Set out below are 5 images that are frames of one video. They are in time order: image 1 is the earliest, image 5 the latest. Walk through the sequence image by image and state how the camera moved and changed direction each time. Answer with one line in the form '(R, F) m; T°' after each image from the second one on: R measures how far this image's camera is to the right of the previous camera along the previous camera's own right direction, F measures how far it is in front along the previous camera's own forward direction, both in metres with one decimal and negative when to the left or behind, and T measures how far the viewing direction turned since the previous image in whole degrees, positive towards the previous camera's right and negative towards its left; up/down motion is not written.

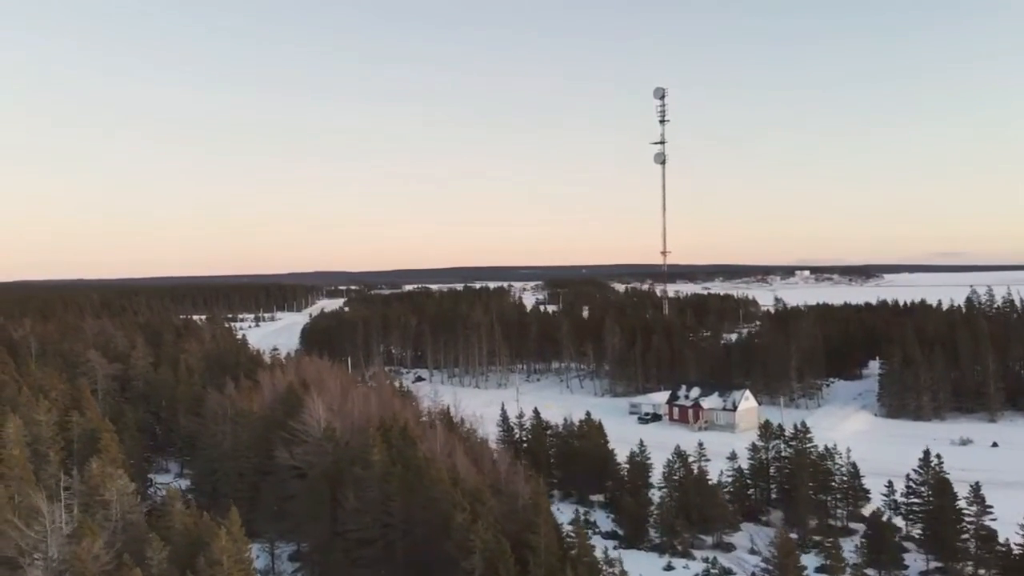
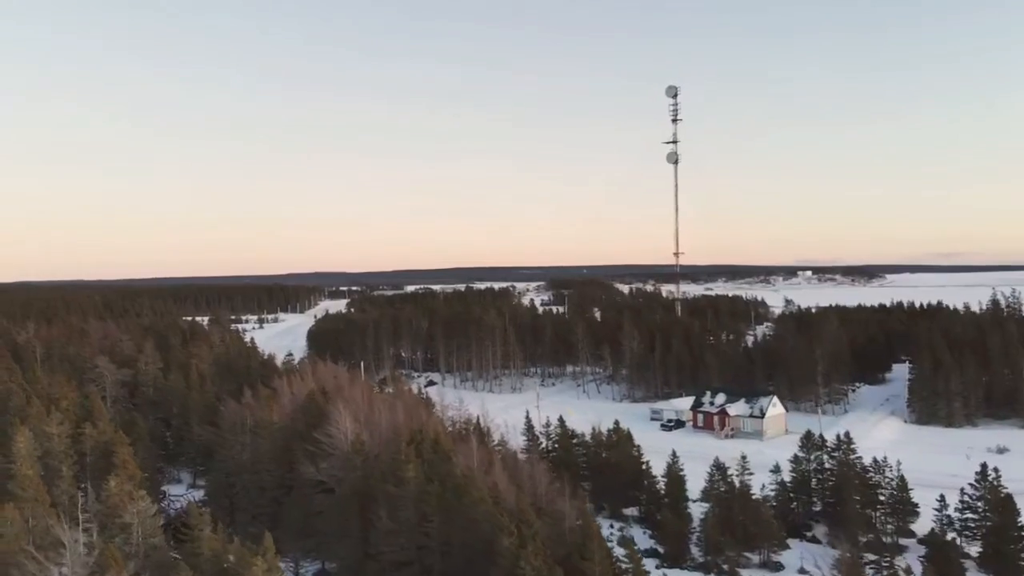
(-1.1, +1.3) m; 0°
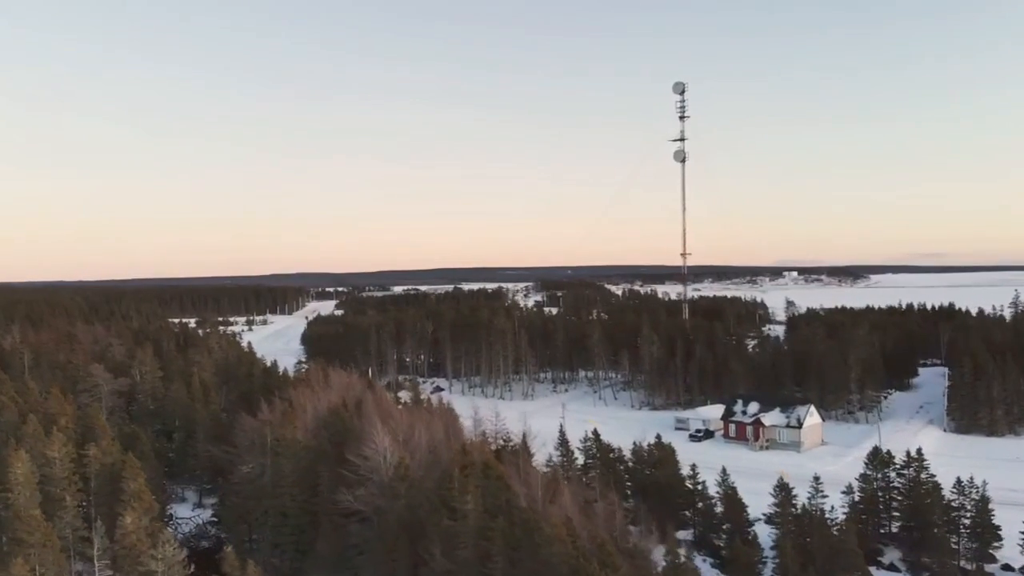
(-2.1, +2.4) m; +1°
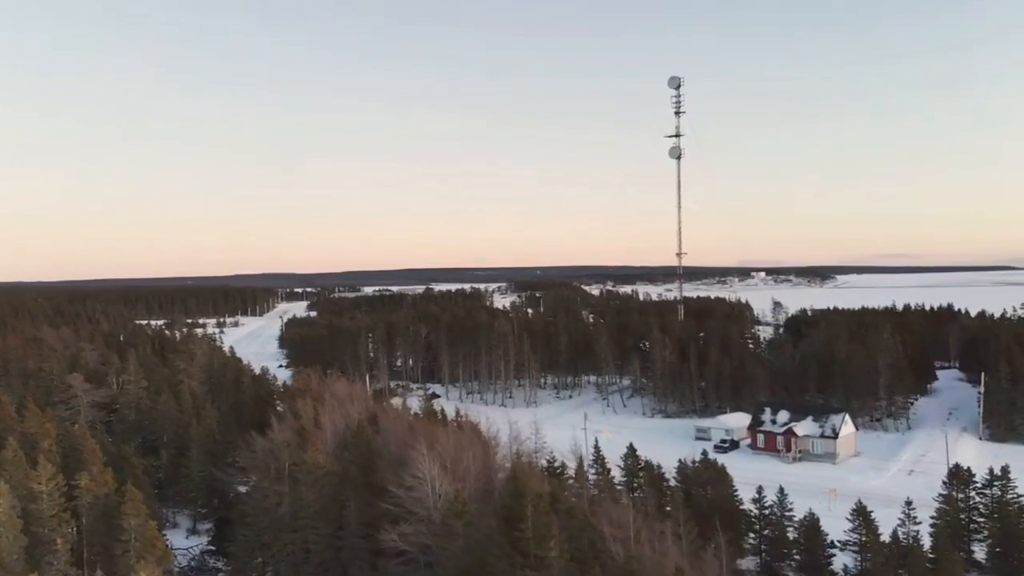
(-2.5, +2.9) m; +2°
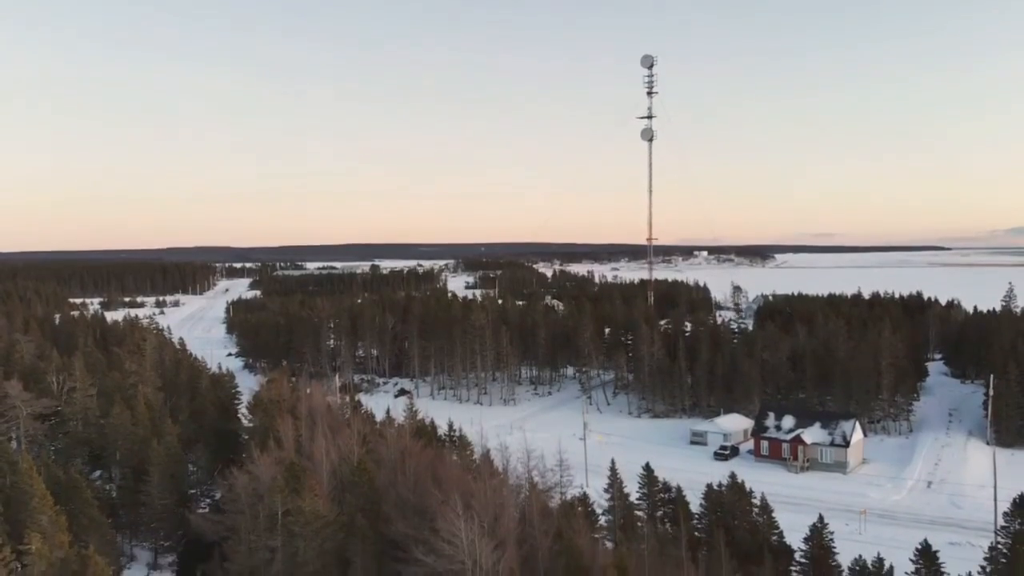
(-2.4, +3.5) m; +4°
